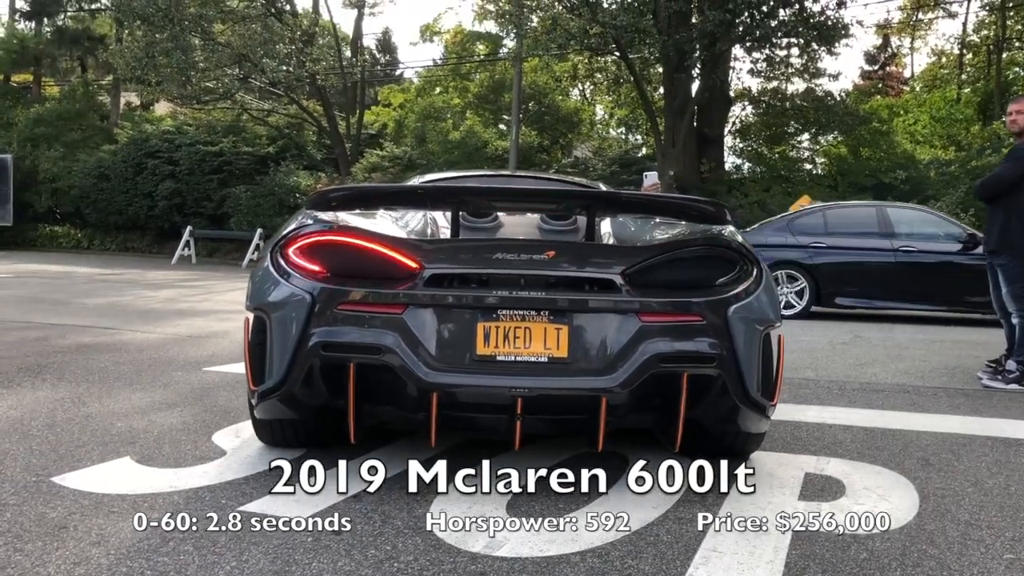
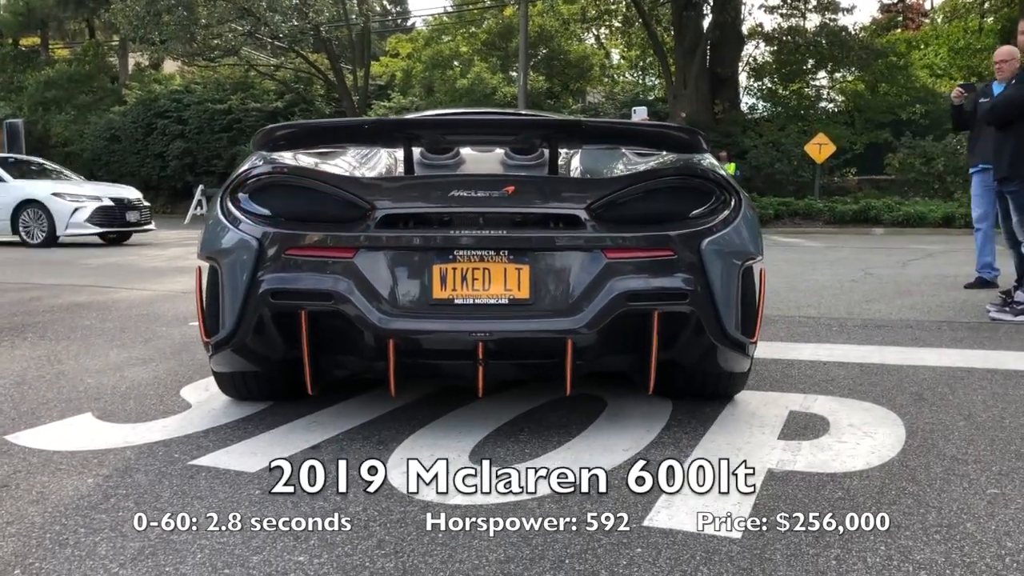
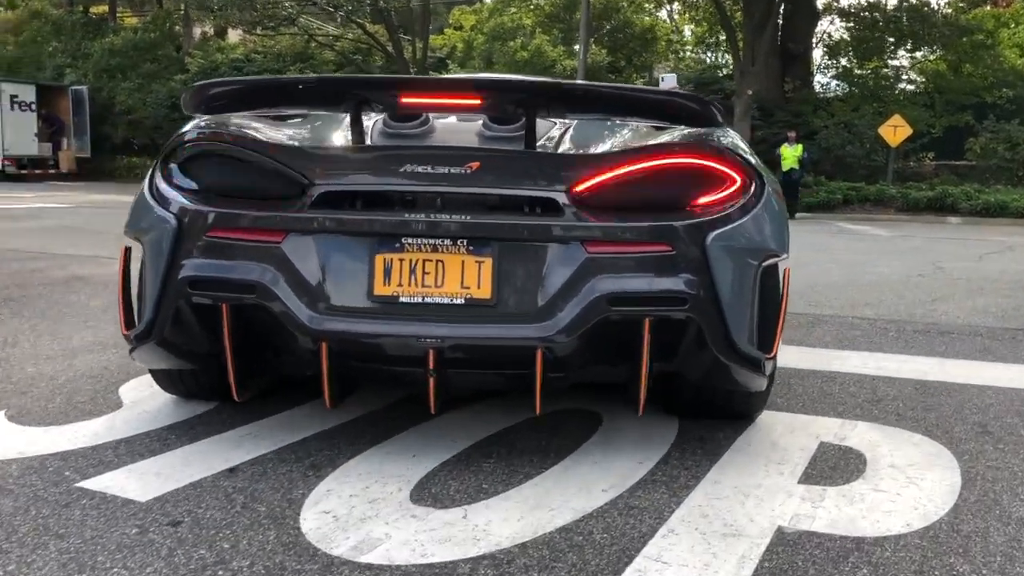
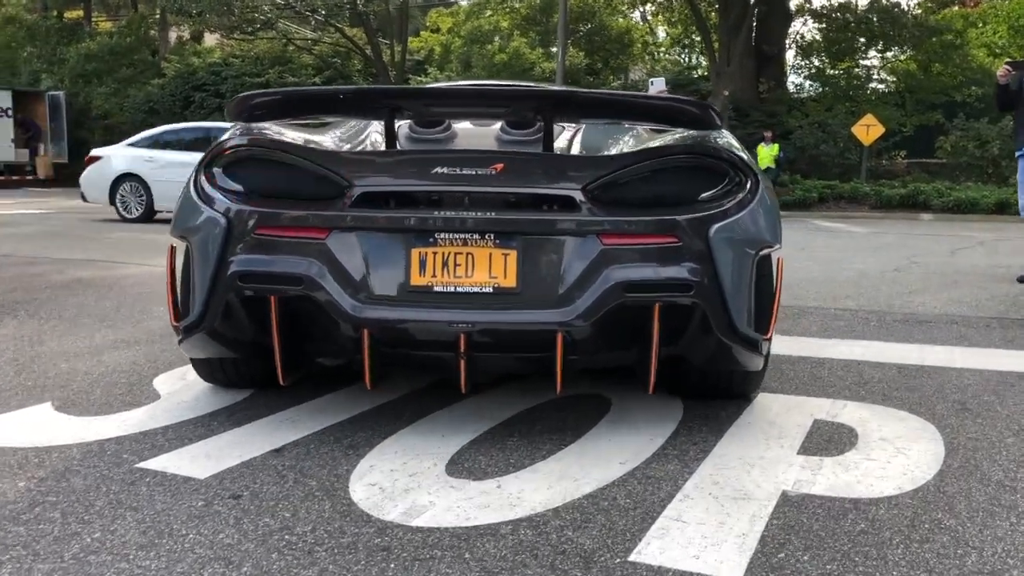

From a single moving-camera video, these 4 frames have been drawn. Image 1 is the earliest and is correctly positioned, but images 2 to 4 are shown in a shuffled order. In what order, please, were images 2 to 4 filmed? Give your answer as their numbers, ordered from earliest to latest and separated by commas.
2, 4, 3
